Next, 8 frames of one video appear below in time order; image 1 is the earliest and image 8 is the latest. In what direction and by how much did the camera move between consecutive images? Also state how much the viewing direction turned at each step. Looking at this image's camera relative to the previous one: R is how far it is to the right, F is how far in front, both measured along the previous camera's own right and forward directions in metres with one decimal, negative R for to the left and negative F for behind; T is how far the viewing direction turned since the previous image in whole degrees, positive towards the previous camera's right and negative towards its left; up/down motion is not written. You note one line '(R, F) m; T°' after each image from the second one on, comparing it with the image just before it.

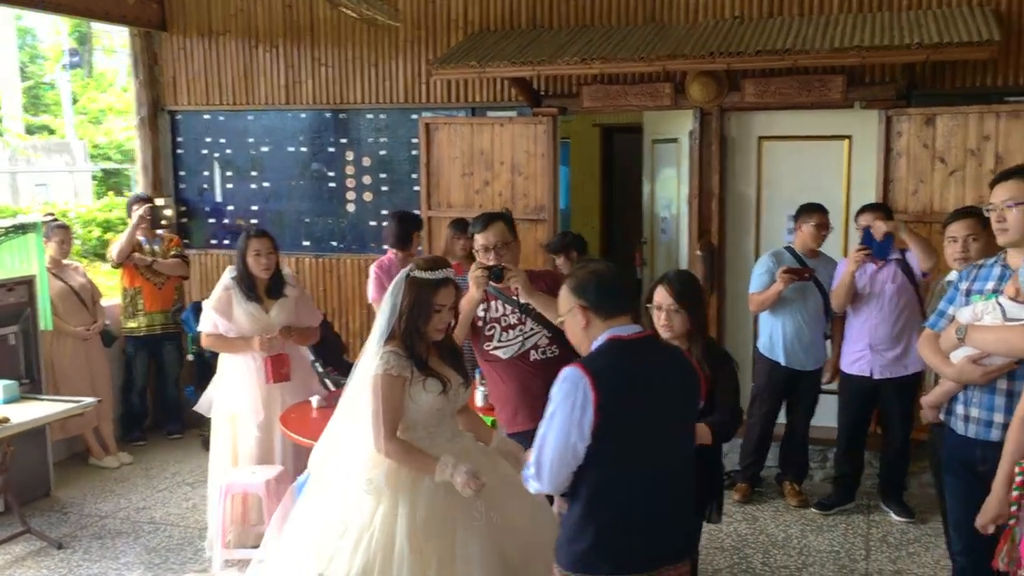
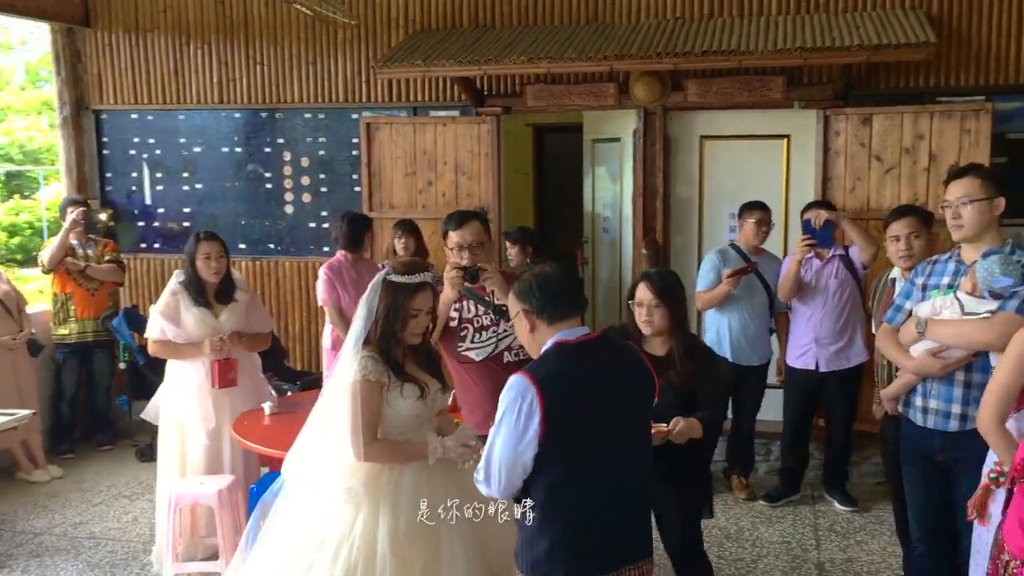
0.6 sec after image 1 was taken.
(-0.1, 0.0) m; +5°
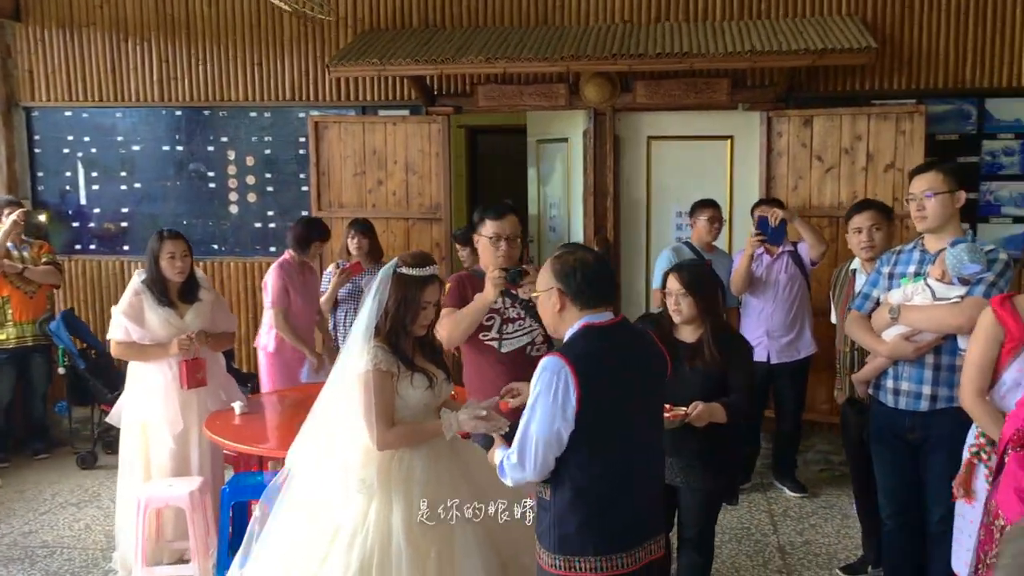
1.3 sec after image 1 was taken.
(-0.3, 0.0) m; +6°
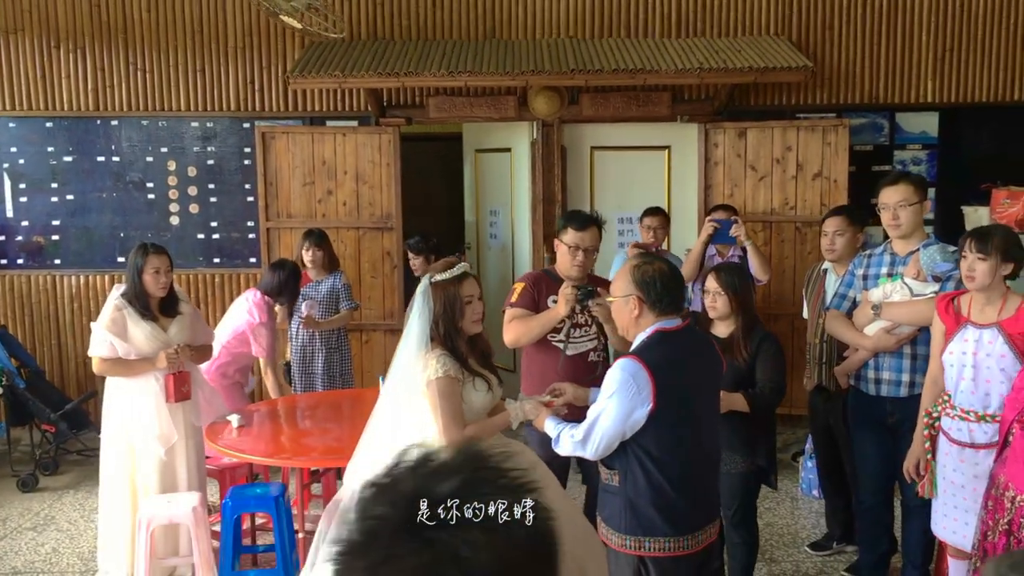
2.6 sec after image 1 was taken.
(-0.5, -0.1) m; +8°
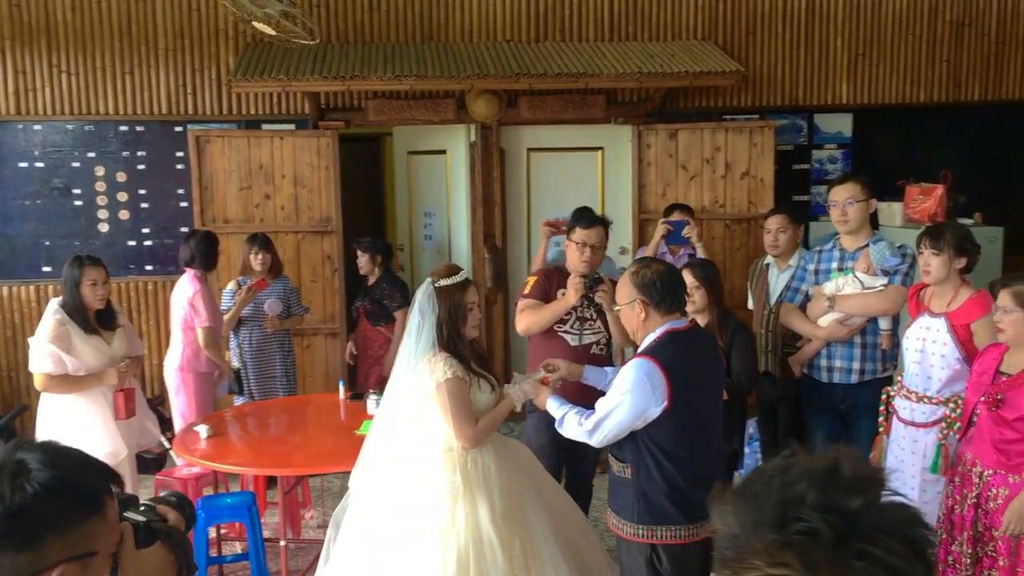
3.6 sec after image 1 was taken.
(-0.3, -0.1) m; +7°
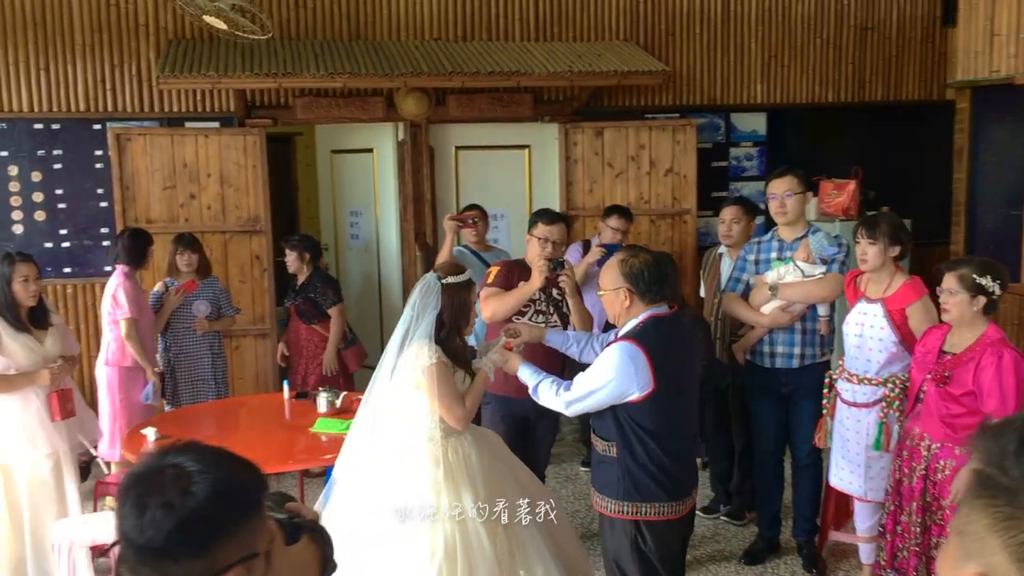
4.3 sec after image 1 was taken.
(-0.2, 0.0) m; +6°
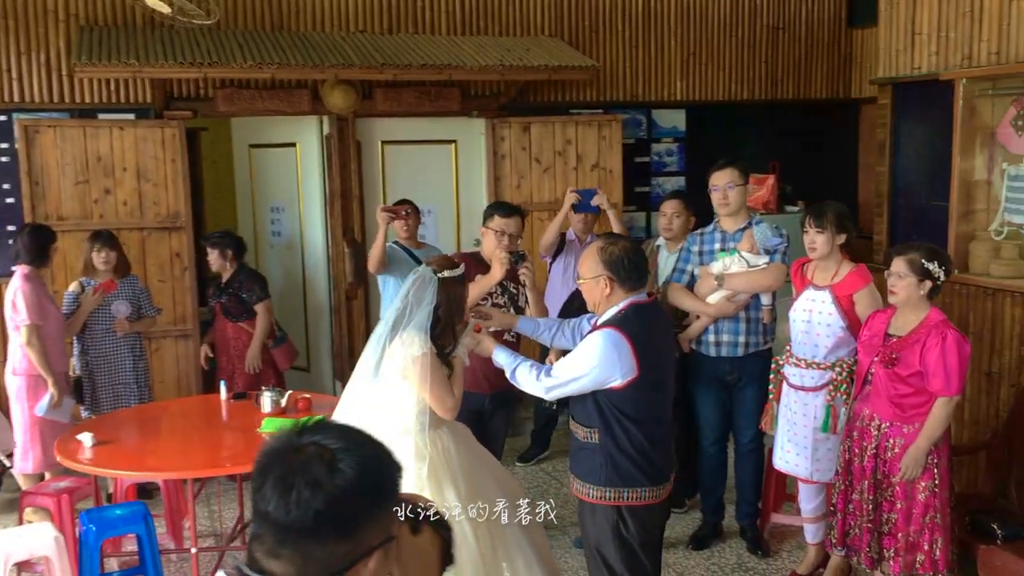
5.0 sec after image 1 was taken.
(-0.2, 0.0) m; +6°
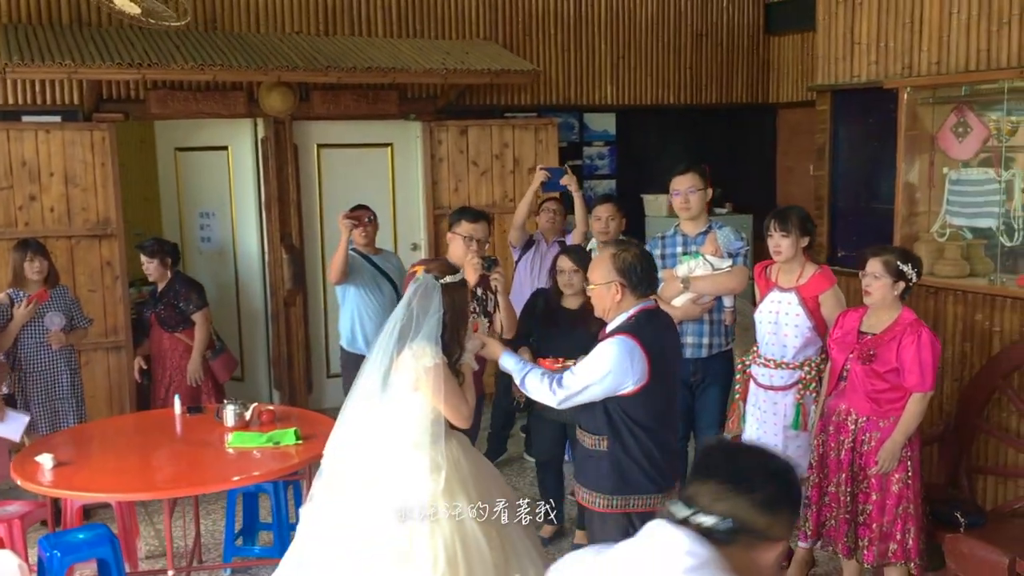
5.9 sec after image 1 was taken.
(-0.3, 0.0) m; +7°
